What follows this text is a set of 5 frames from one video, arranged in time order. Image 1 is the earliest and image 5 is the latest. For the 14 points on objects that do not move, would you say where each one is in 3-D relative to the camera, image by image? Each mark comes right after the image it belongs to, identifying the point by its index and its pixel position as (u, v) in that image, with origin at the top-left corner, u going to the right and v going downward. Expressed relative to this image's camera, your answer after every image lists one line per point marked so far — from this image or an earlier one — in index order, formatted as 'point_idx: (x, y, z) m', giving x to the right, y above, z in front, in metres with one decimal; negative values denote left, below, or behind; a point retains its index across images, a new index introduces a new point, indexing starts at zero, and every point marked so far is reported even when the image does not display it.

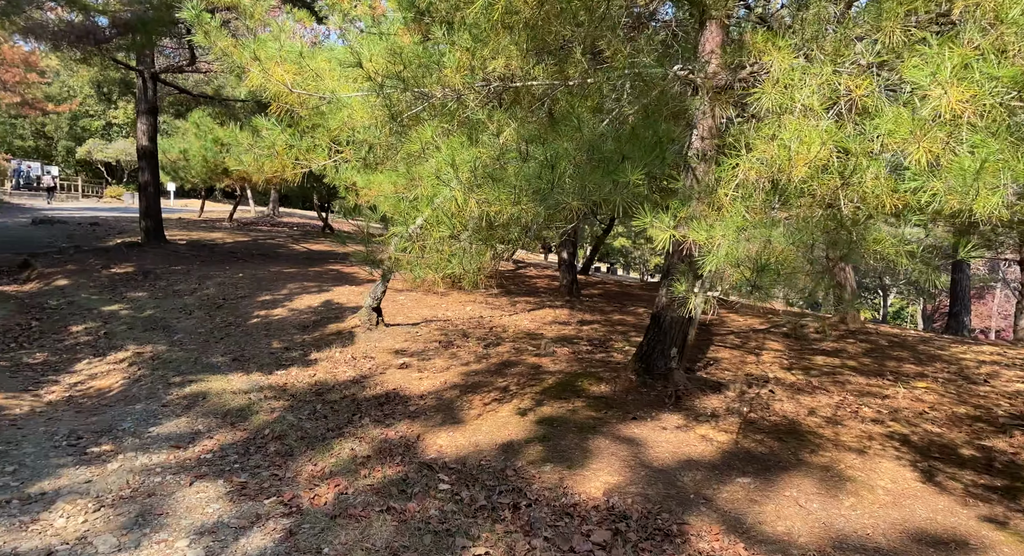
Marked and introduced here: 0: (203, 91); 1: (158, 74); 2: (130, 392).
0: (-7.3, +4.5, +19.0) m
1: (-6.6, +3.8, +15.0) m
2: (-3.0, -0.9, +6.4) m
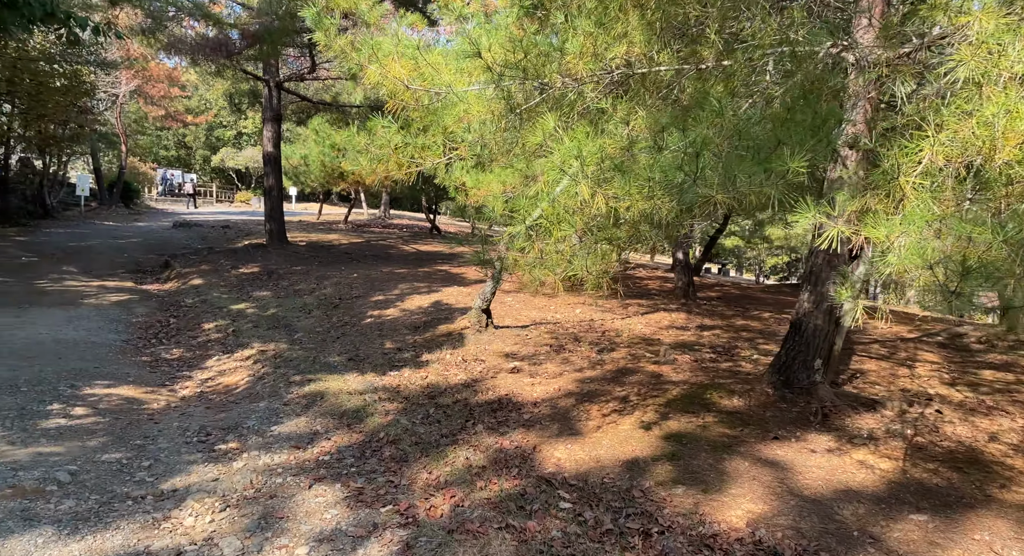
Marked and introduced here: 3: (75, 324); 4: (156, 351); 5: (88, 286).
0: (-4.6, +4.4, +19.6) m
1: (-4.4, +3.8, +15.5) m
2: (-2.1, -0.9, +6.5) m
3: (-5.1, -0.5, +9.5) m
4: (-3.8, -0.7, +8.7) m
5: (-6.4, 0.0, +12.4) m
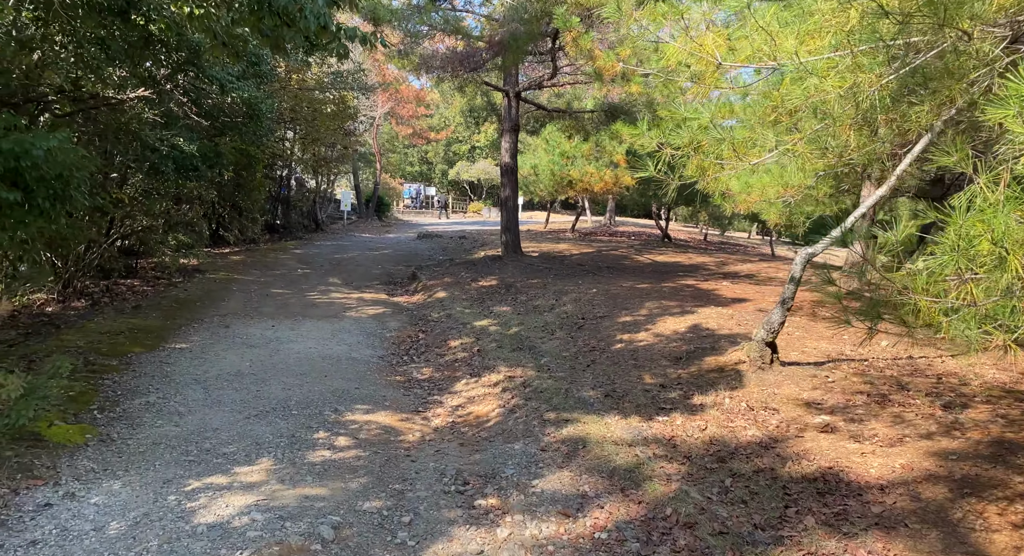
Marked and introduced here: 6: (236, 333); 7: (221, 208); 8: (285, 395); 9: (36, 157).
0: (+1.1, +4.1, +19.3) m
1: (+0.2, +3.5, +15.3) m
2: (0.0, -1.1, +5.9) m
3: (-2.1, -0.7, +9.6) m
4: (-1.1, -0.9, +8.5) m
5: (-2.6, -0.3, +12.7) m
6: (-3.3, -0.6, +9.6) m
7: (-6.7, +1.6, +18.6) m
8: (-1.9, -1.0, +6.7) m
9: (-3.1, +0.8, +5.2) m
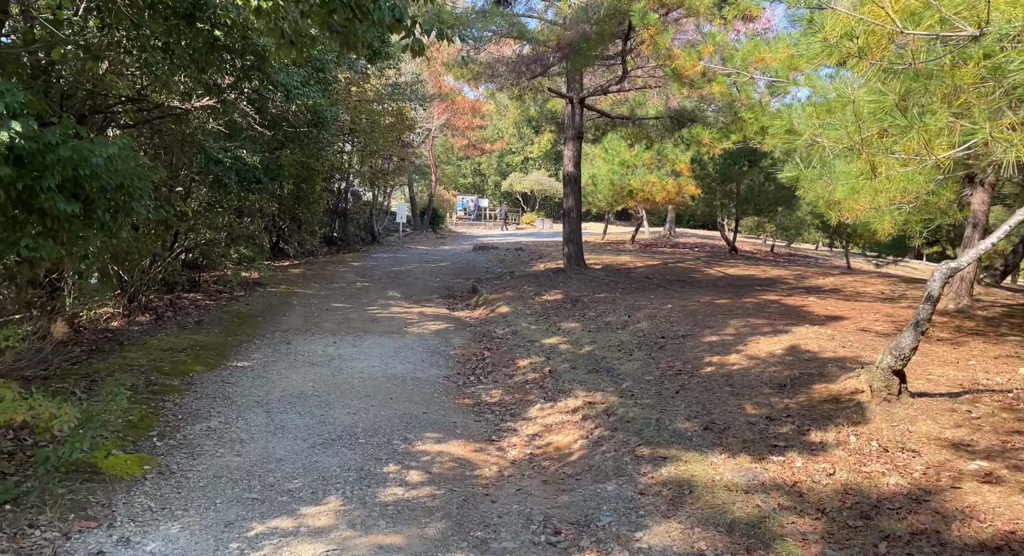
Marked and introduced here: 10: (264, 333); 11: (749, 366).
0: (+2.6, +3.8, +18.7) m
1: (+1.4, +3.3, +14.7) m
2: (+0.6, -1.2, +5.4) m
3: (-1.3, -0.9, +9.1) m
4: (-0.3, -1.1, +7.9) m
5: (-1.6, -0.5, +12.3) m
6: (-2.5, -0.8, +9.2) m
7: (-5.3, +1.3, +18.4) m
8: (-1.2, -1.1, +6.2) m
9: (-2.5, +0.7, +4.9) m
10: (-3.0, -0.7, +9.9) m
11: (+2.0, -0.7, +6.7) m
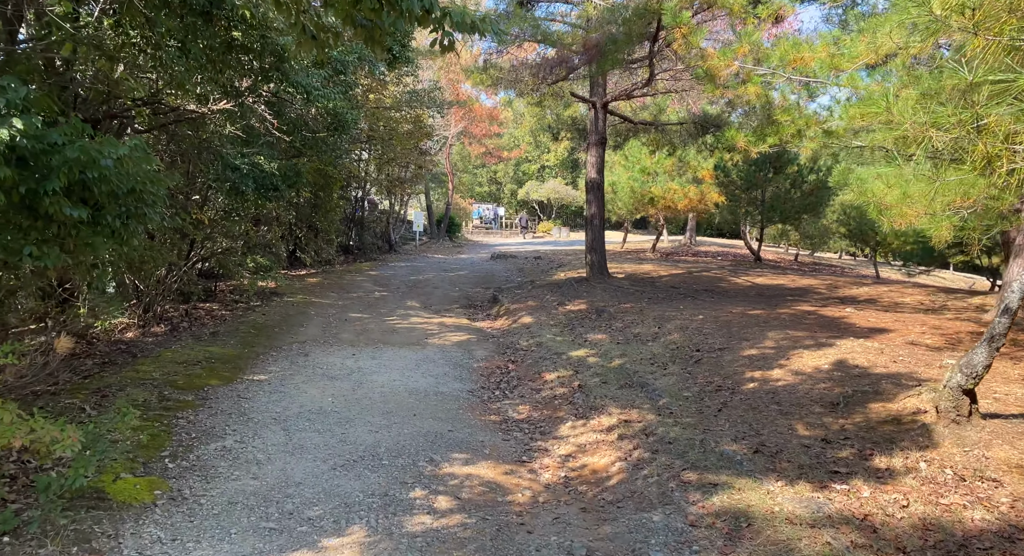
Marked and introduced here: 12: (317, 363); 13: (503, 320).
0: (+3.0, +3.6, +18.3) m
1: (+1.7, +3.1, +14.4) m
2: (+0.8, -1.3, +5.0) m
3: (-1.0, -1.0, +8.8) m
4: (-0.1, -1.2, +7.6) m
5: (-1.2, -0.7, +12.0) m
6: (-2.2, -0.9, +8.9) m
7: (-4.8, +1.1, +18.2) m
8: (-1.0, -1.2, +5.9) m
9: (-2.3, +0.6, +4.6) m
10: (-2.7, -0.8, +9.6) m
11: (+2.2, -0.8, +6.3) m
12: (-2.1, -0.9, +8.8) m
13: (-0.1, -0.7, +12.6) m
